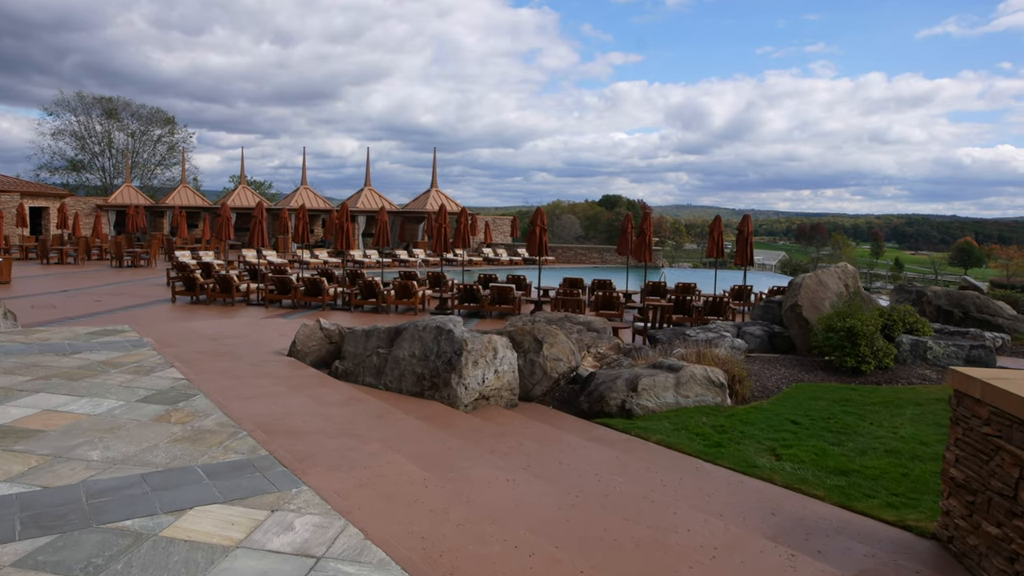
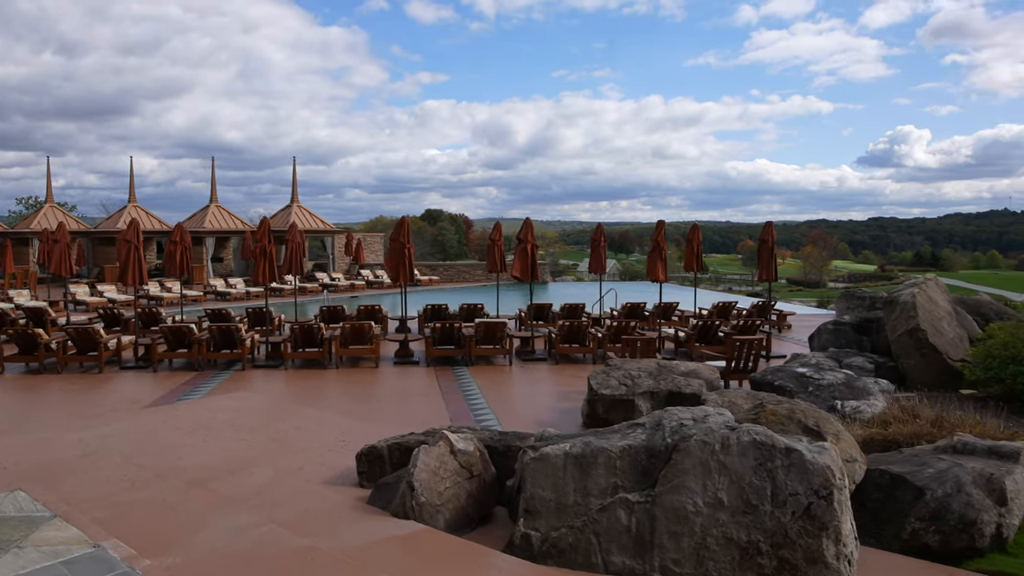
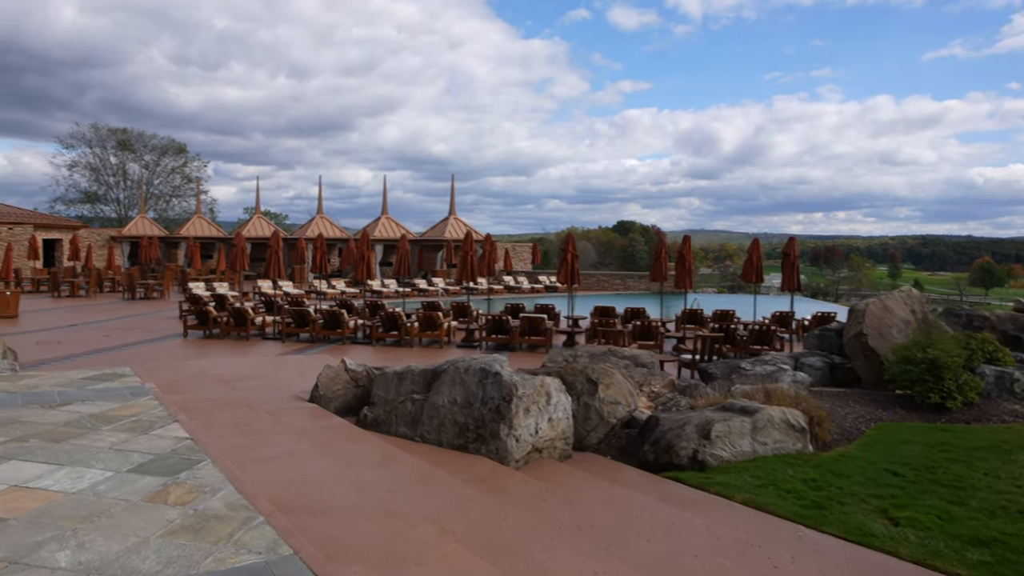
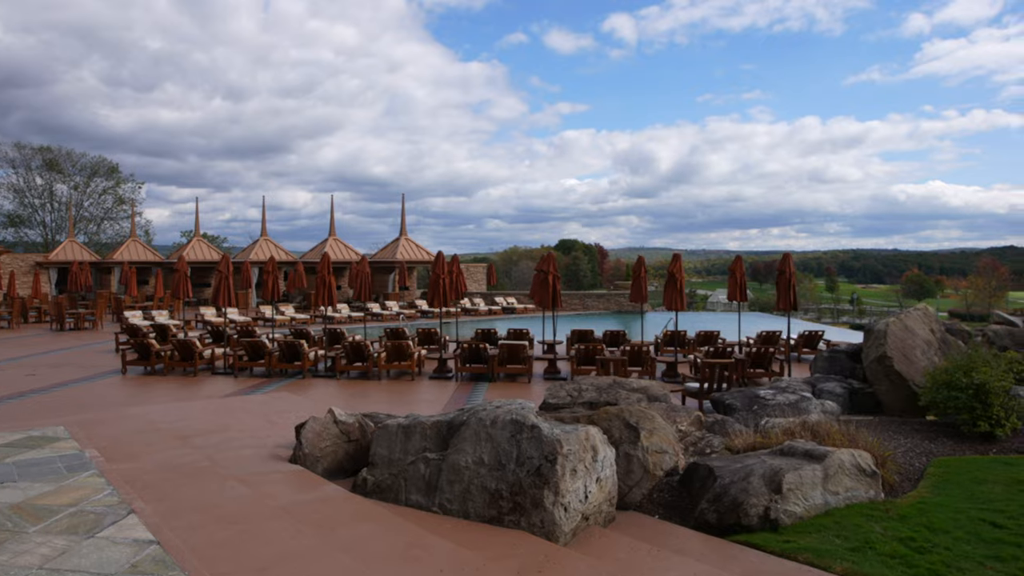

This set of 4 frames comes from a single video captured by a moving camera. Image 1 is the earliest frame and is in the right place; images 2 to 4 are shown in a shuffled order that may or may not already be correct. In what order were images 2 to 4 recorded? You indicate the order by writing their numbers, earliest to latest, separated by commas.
3, 4, 2
